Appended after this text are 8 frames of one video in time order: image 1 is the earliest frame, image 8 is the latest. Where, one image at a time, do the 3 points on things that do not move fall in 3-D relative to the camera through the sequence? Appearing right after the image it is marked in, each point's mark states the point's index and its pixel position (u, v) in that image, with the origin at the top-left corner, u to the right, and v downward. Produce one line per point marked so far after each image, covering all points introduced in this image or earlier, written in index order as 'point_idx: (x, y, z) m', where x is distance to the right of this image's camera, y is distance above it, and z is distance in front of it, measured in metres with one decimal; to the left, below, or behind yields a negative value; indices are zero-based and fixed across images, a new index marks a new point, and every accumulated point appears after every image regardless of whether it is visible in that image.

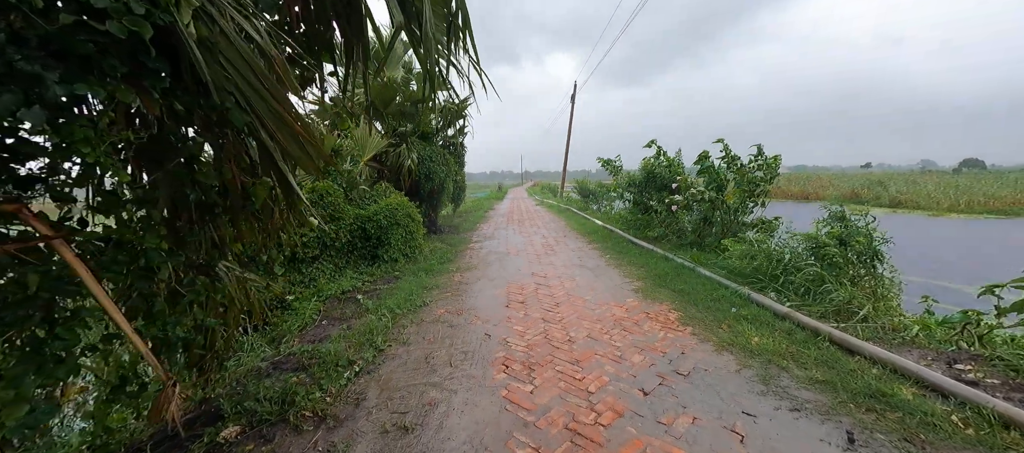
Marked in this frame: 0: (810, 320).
0: (+2.5, -0.8, +3.1) m
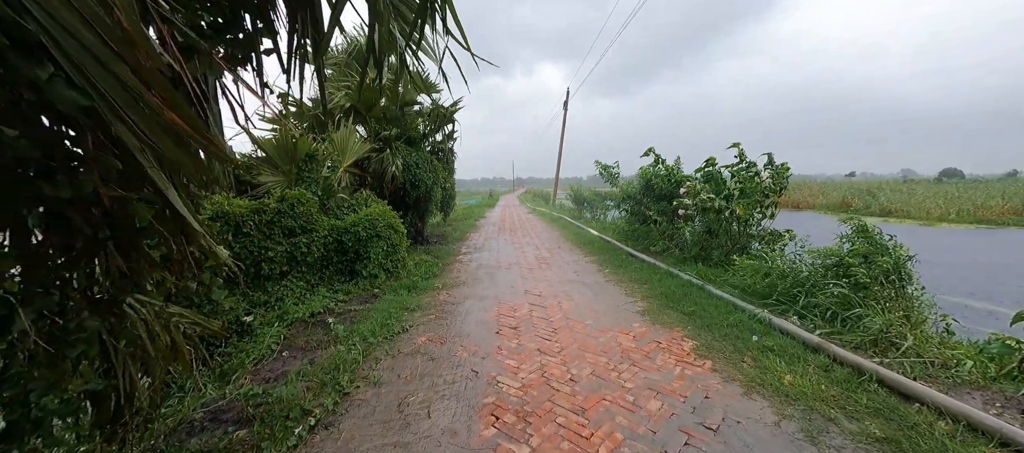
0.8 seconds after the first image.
0: (+2.4, -0.9, +2.7) m
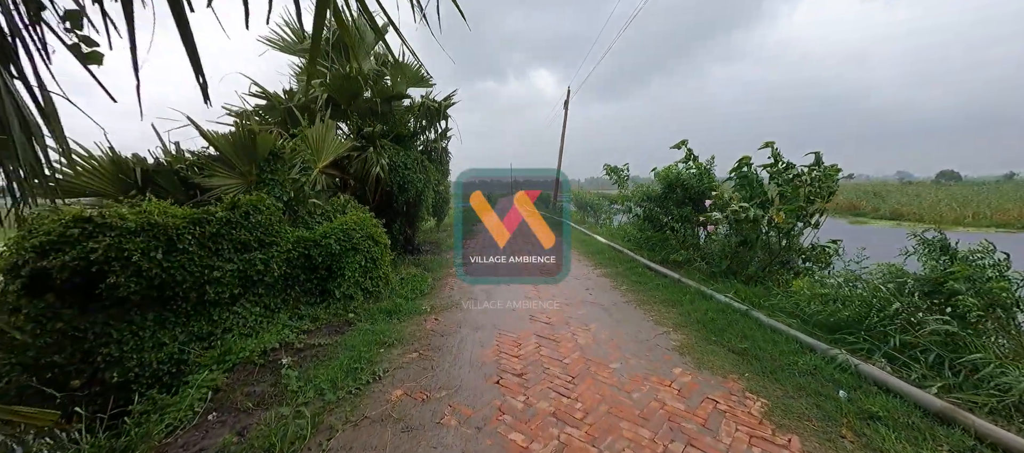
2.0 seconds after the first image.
0: (+2.5, -1.0, +1.9) m
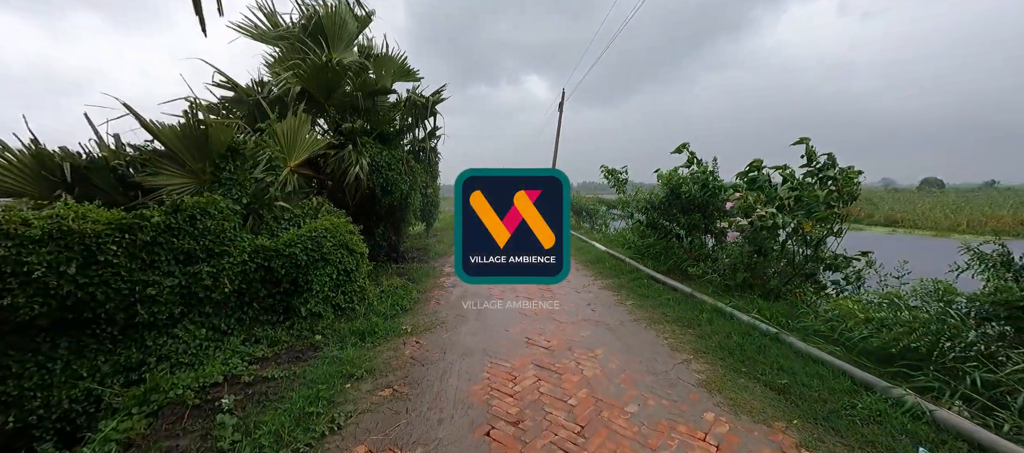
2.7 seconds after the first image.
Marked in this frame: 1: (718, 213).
0: (+2.5, -1.1, +1.4) m
1: (+2.9, +0.2, +5.2) m
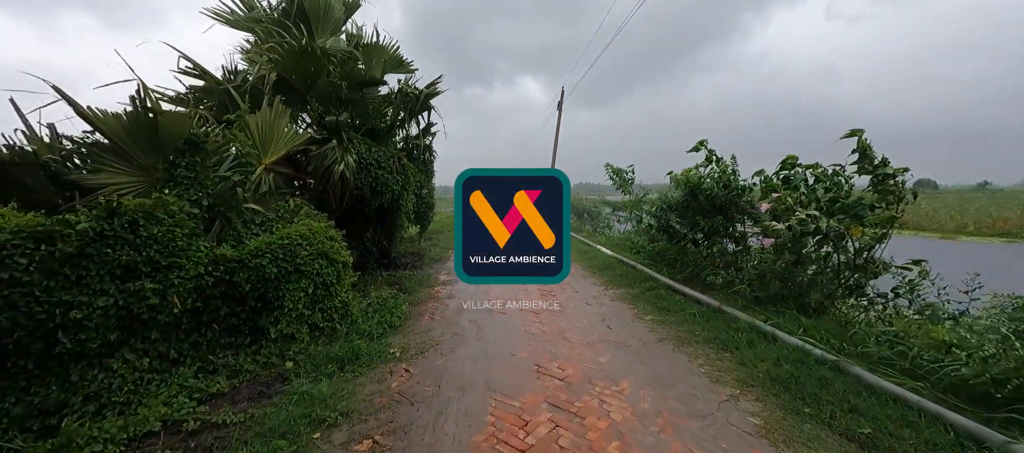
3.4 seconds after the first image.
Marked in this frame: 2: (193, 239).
0: (+2.5, -1.1, +0.9) m
1: (+2.9, +0.1, +4.7) m
2: (-2.5, -0.1, +3.0) m
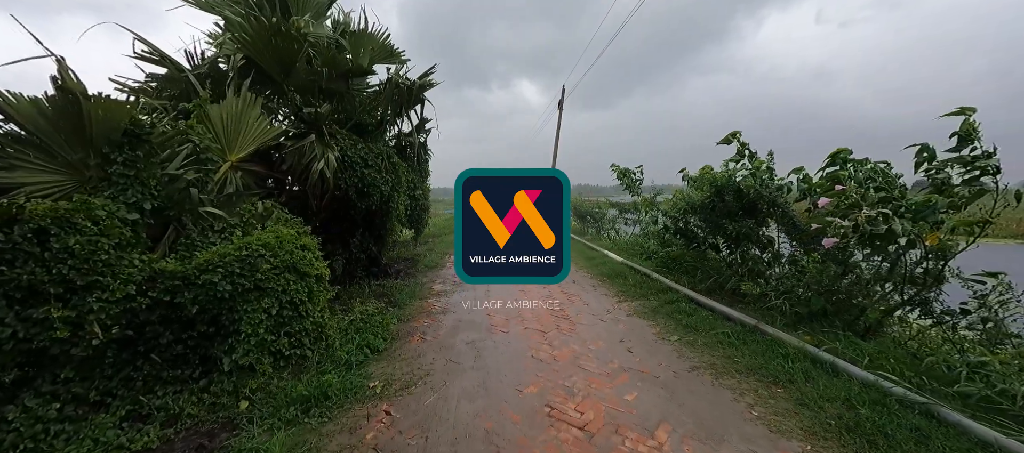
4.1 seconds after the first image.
0: (+2.6, -1.2, +0.4) m
1: (+2.9, +0.1, +4.1) m
2: (-2.5, -0.2, +2.4) m
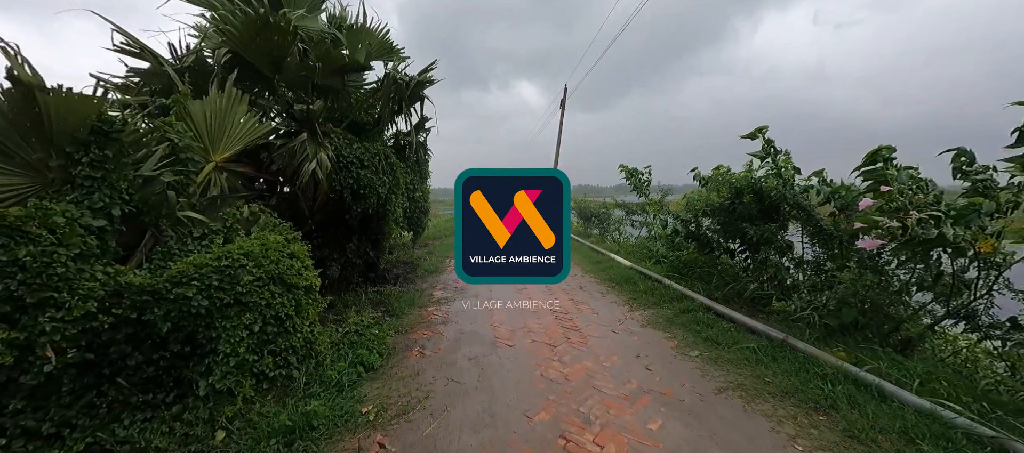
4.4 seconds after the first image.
0: (+2.6, -1.2, +0.1) m
1: (+3.0, 0.0, +3.9) m
2: (-2.5, -0.2, +2.1) m
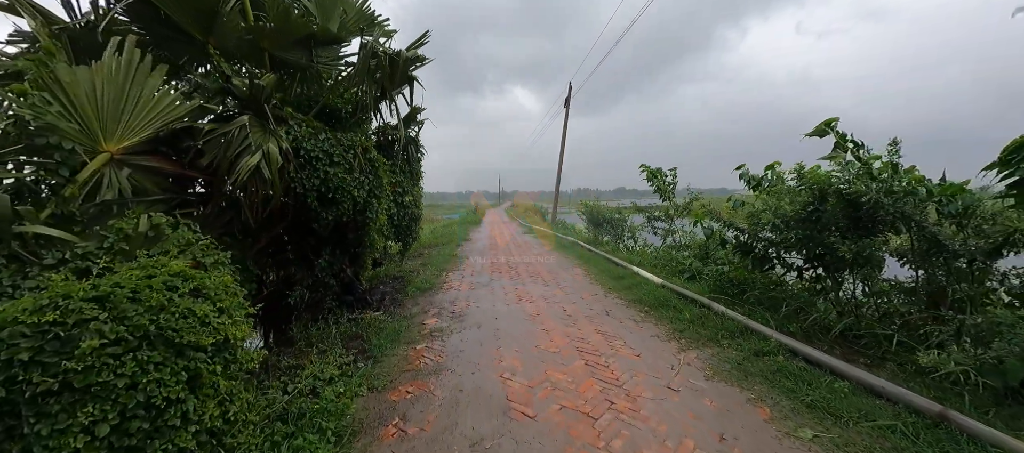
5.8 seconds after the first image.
0: (+2.8, -1.3, -0.9) m
1: (+3.1, -0.1, +2.9) m
2: (-2.3, -0.3, +1.1) m
